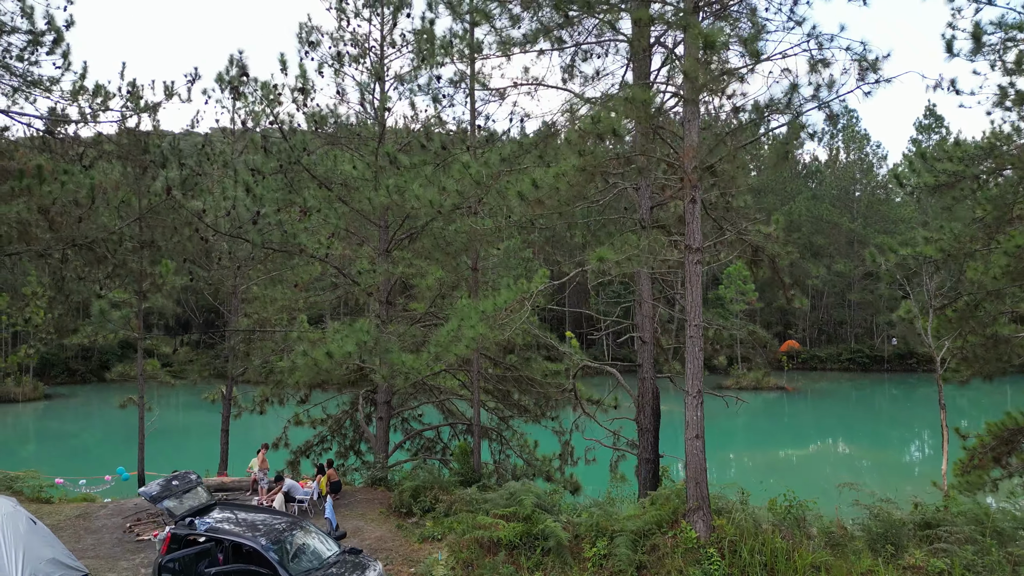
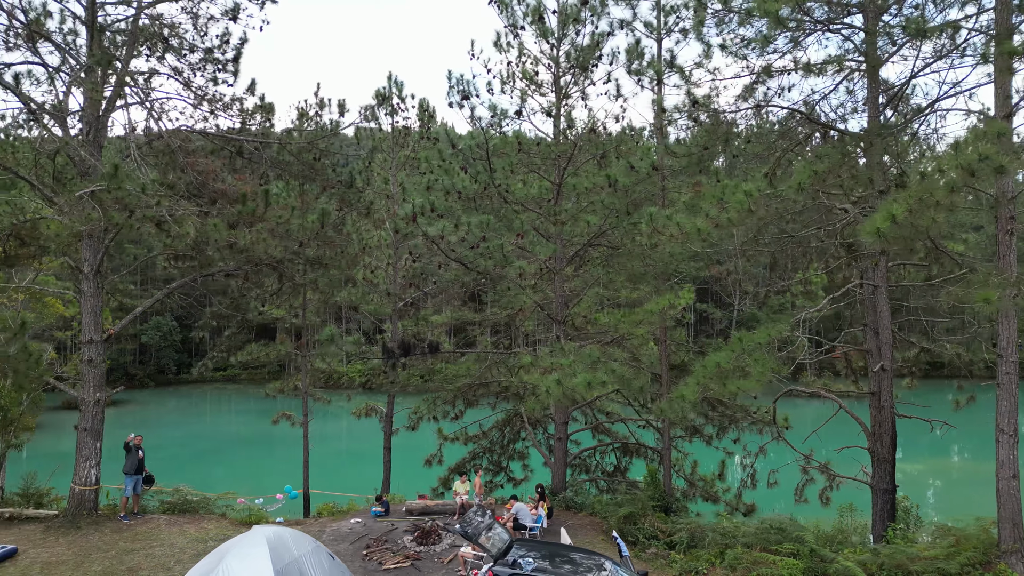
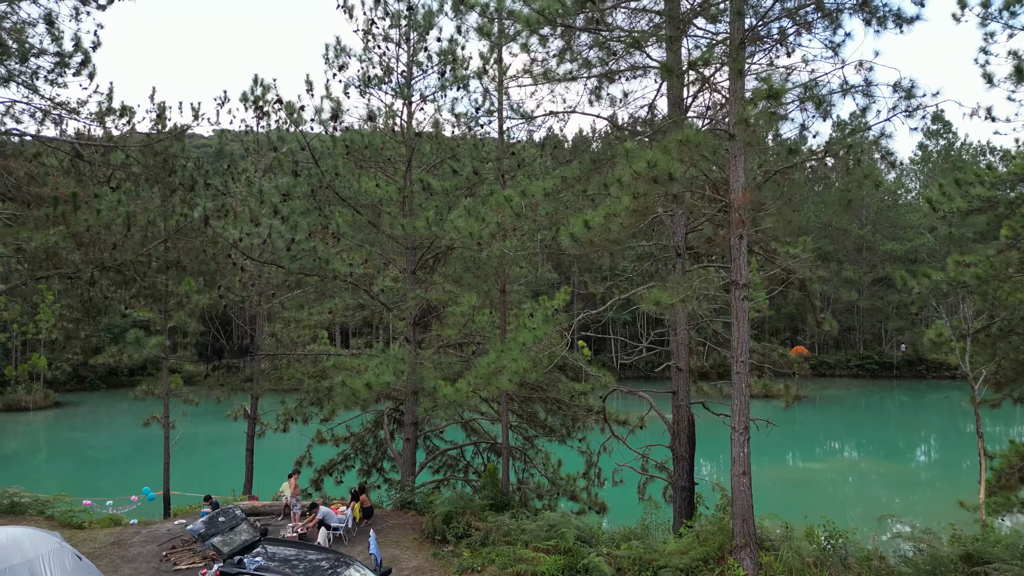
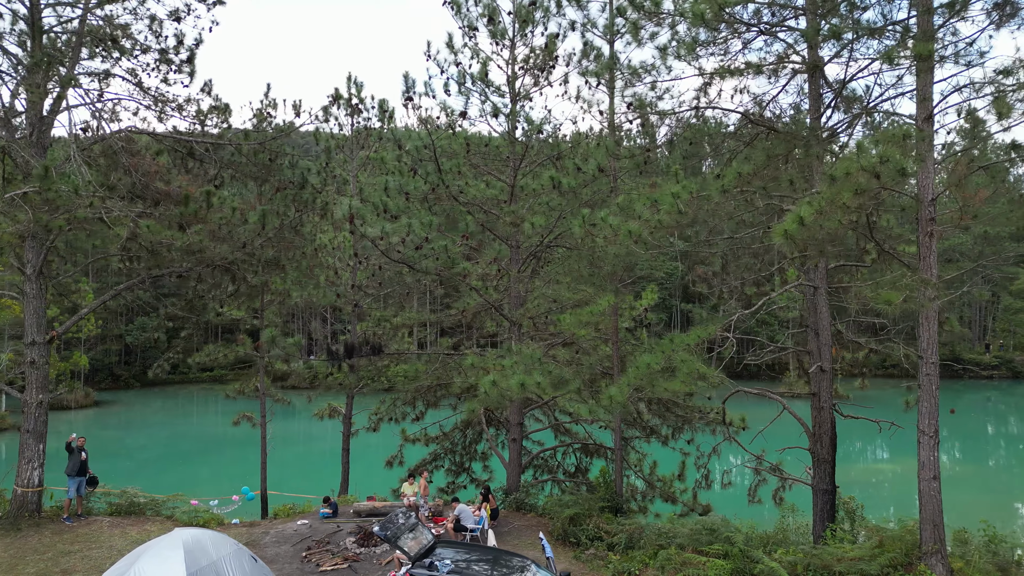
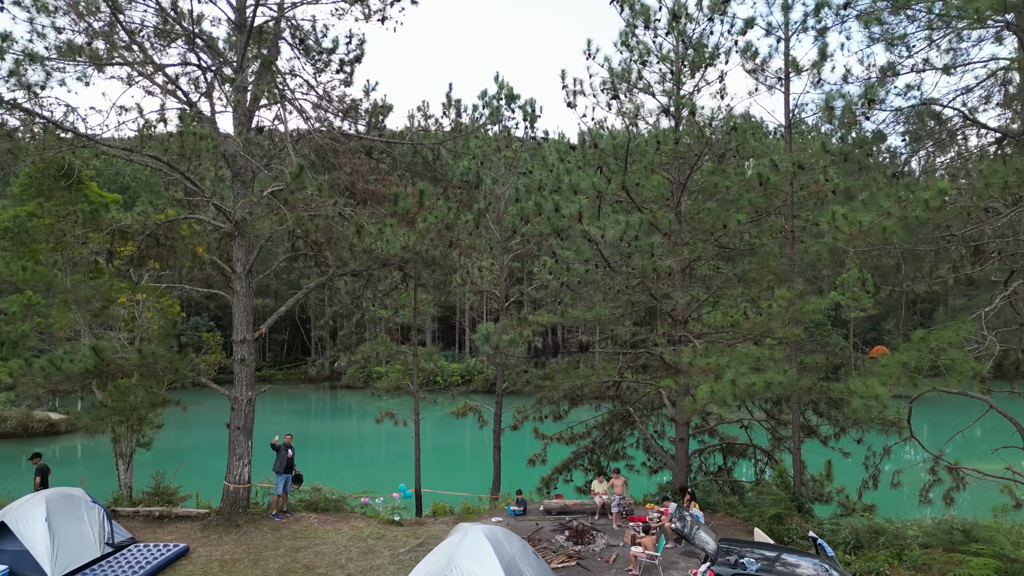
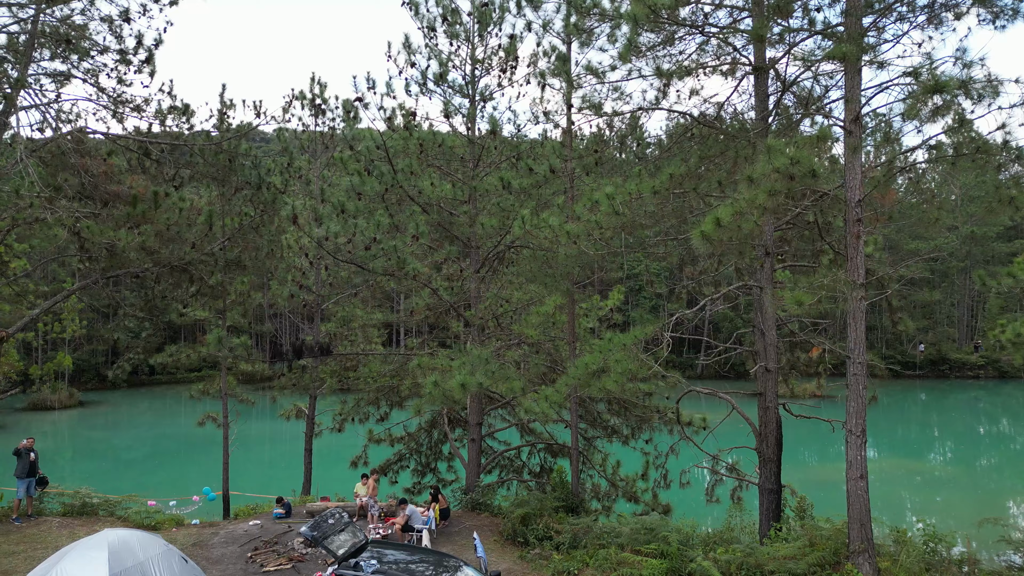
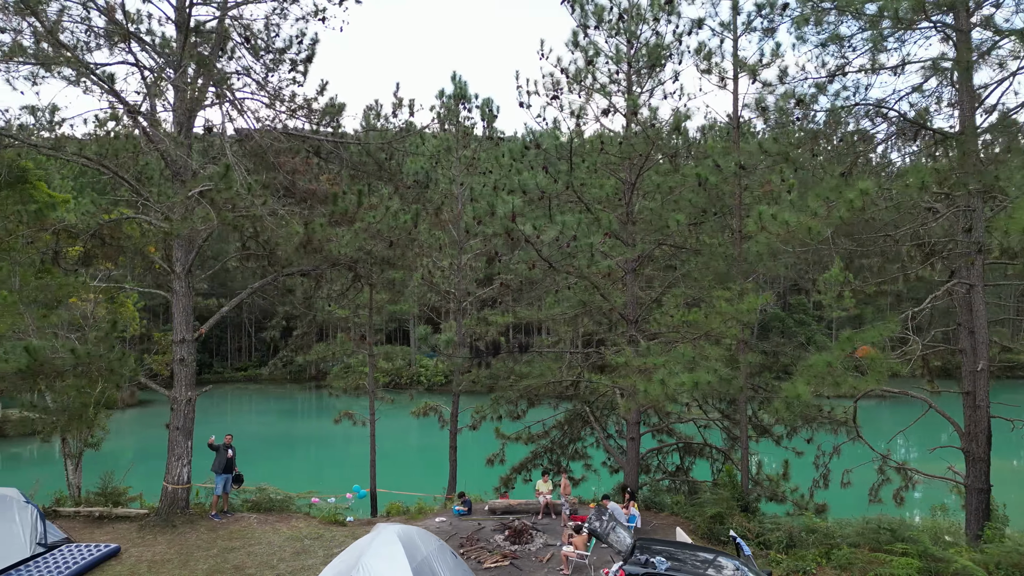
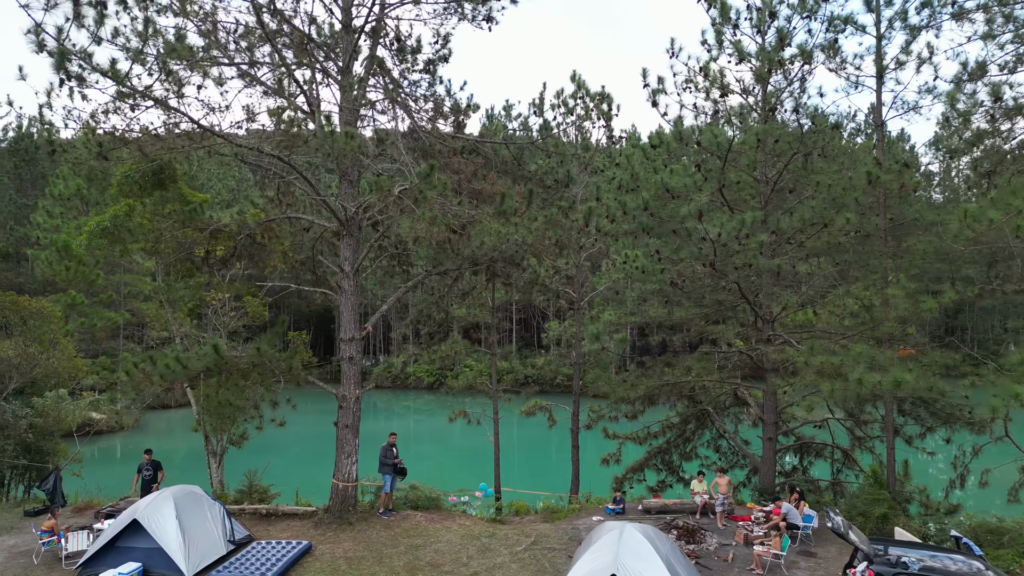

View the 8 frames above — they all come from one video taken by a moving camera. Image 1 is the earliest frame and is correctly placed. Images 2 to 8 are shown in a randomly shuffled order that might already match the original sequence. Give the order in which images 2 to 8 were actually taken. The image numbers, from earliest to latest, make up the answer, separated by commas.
3, 6, 4, 2, 7, 5, 8
